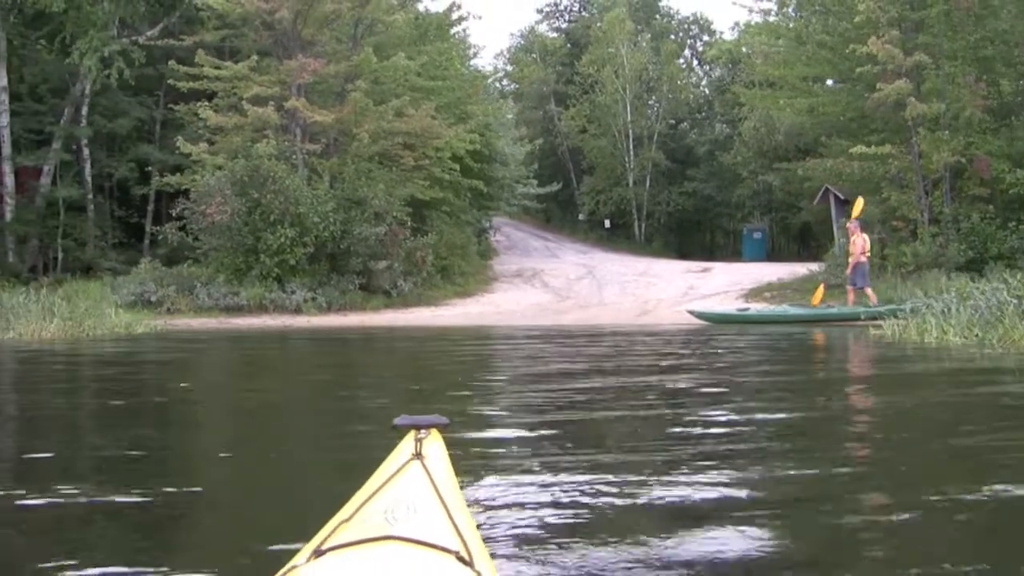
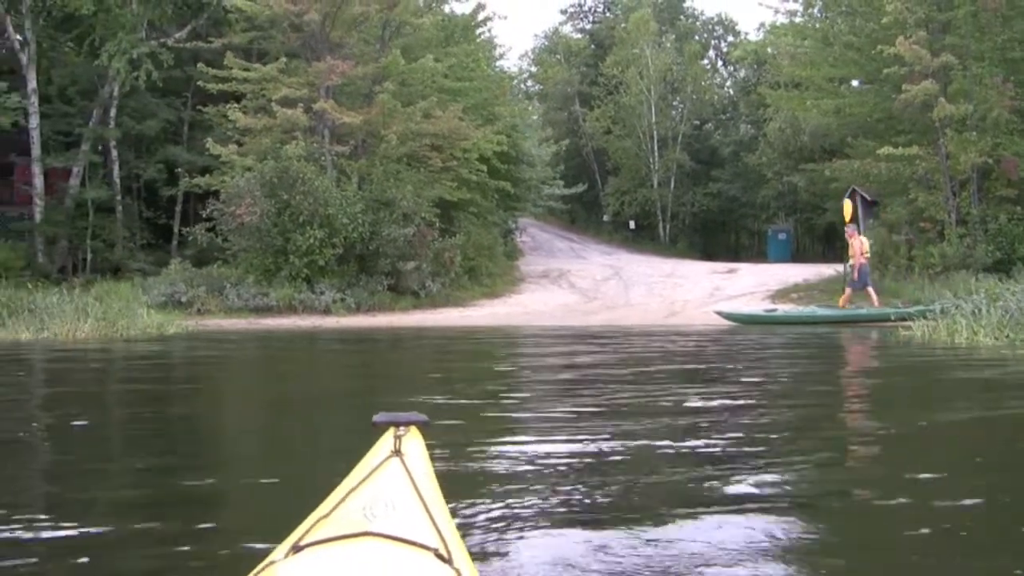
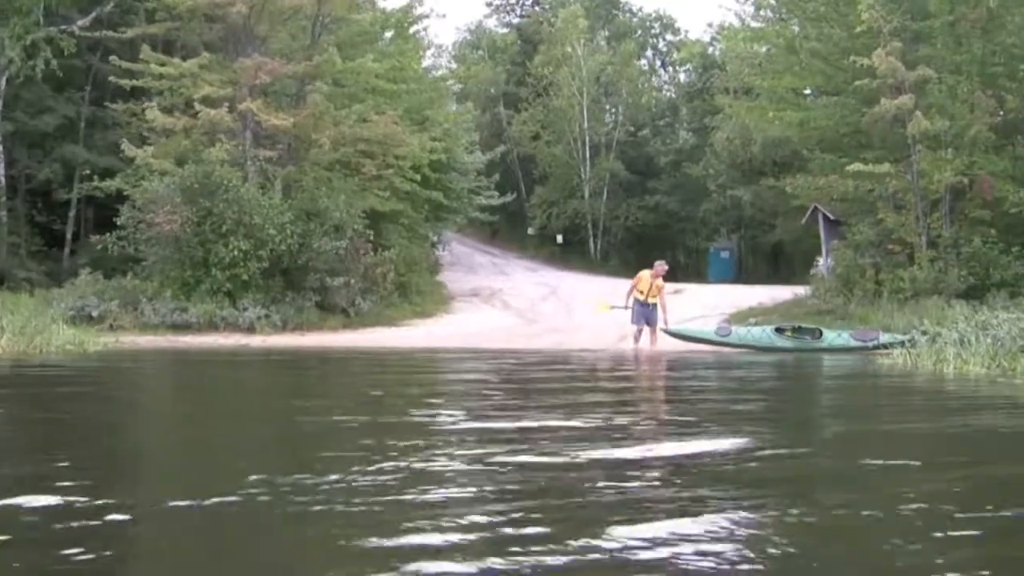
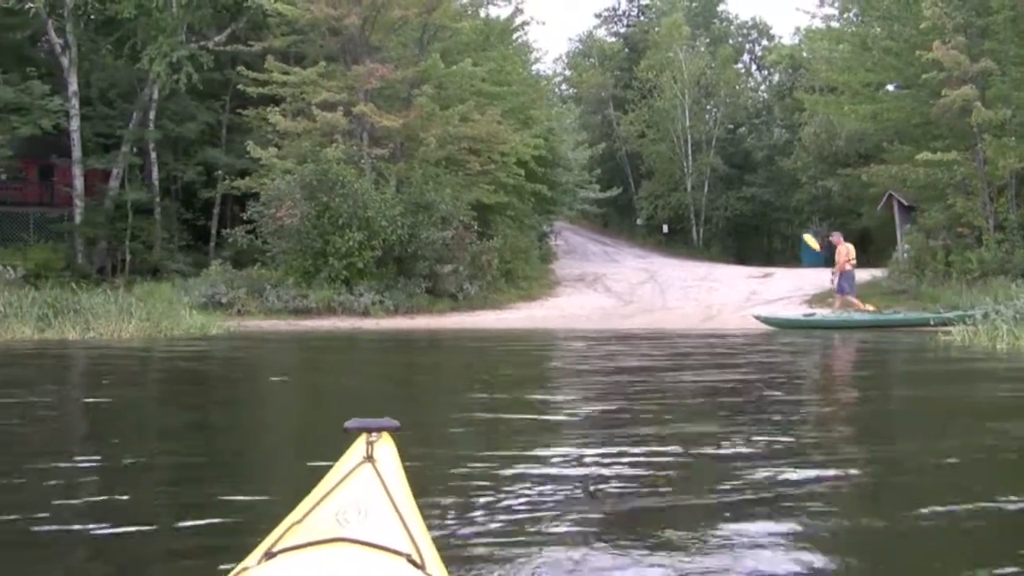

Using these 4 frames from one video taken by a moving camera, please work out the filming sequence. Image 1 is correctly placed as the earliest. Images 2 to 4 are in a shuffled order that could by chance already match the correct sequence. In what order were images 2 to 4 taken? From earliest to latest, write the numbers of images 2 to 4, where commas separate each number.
2, 4, 3
